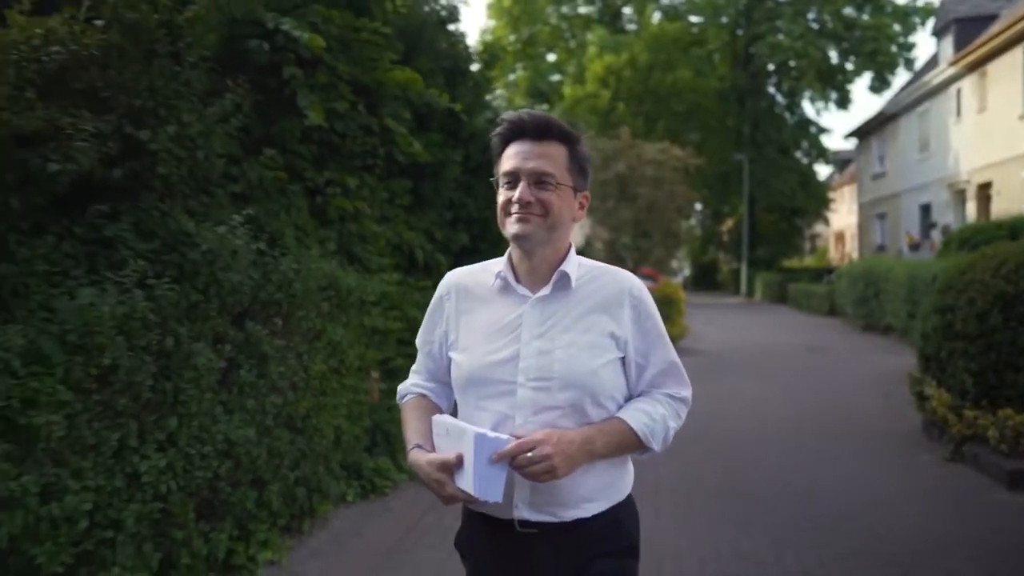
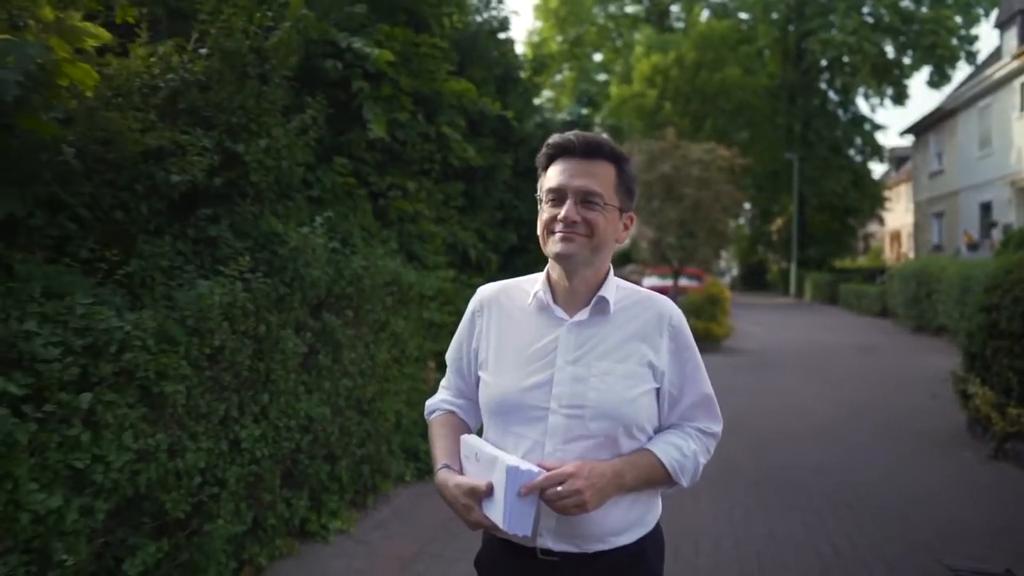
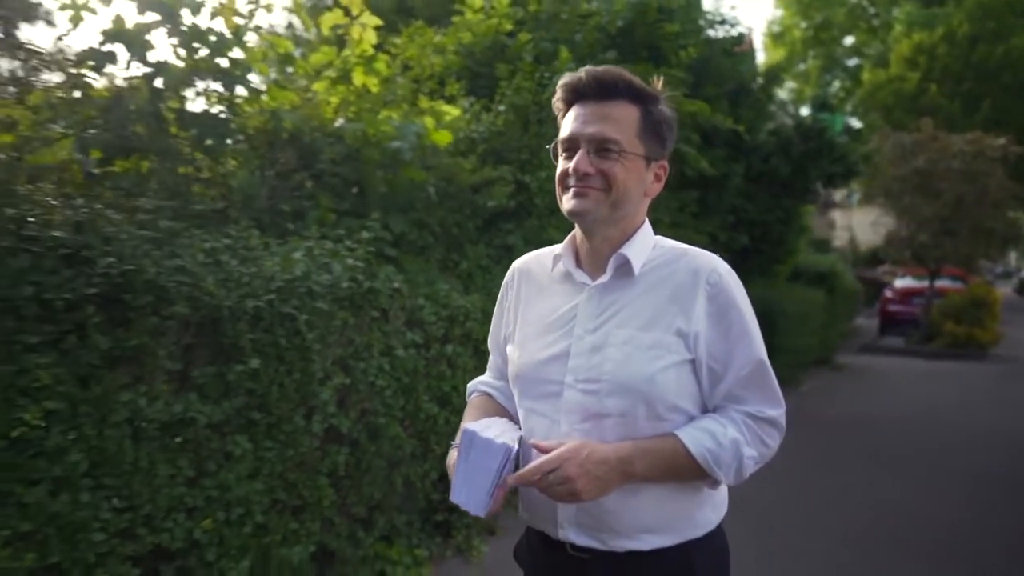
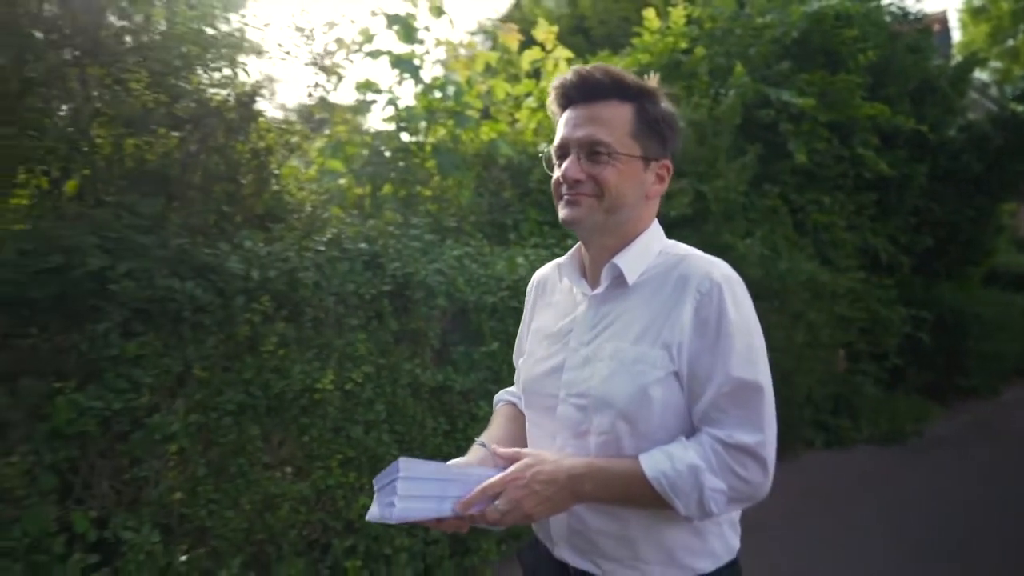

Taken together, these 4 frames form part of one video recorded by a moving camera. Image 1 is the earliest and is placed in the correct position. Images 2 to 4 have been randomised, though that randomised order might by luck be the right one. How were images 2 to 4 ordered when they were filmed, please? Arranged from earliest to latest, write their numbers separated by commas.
2, 3, 4
